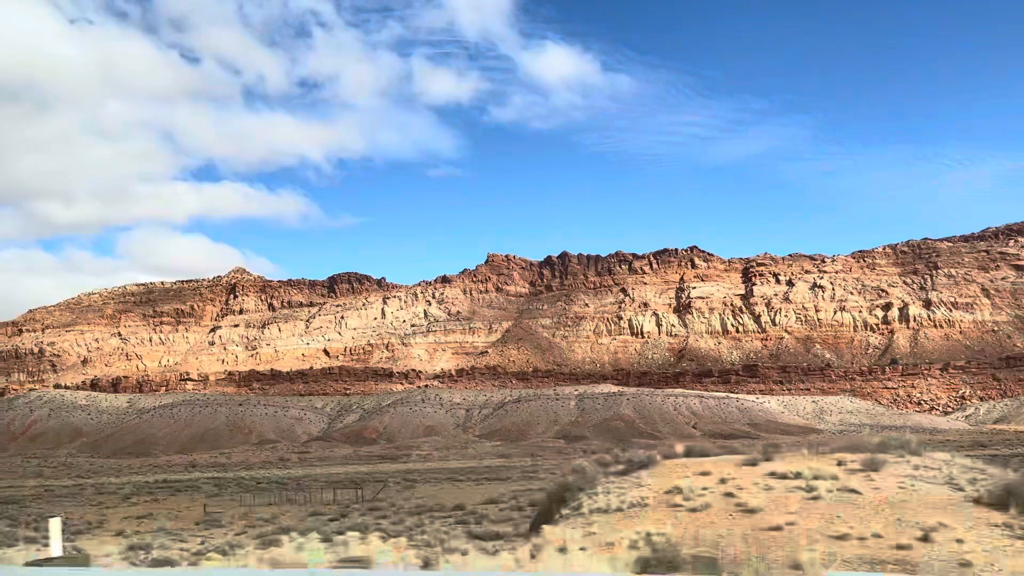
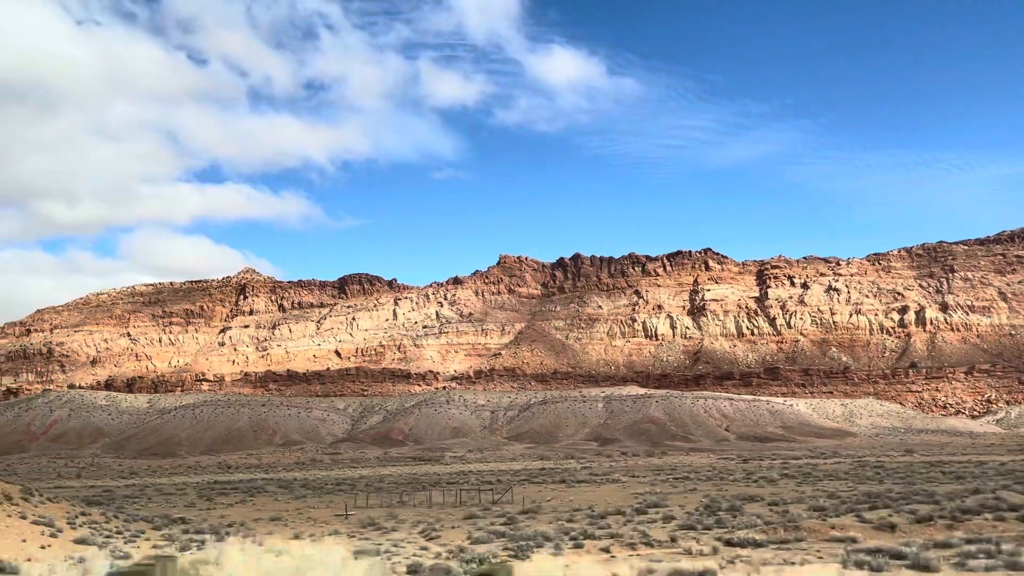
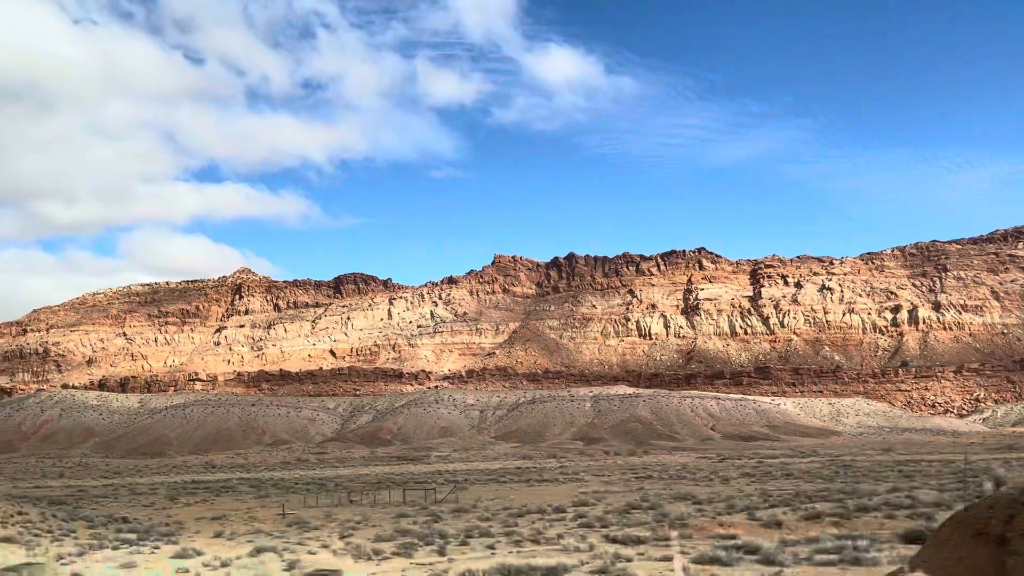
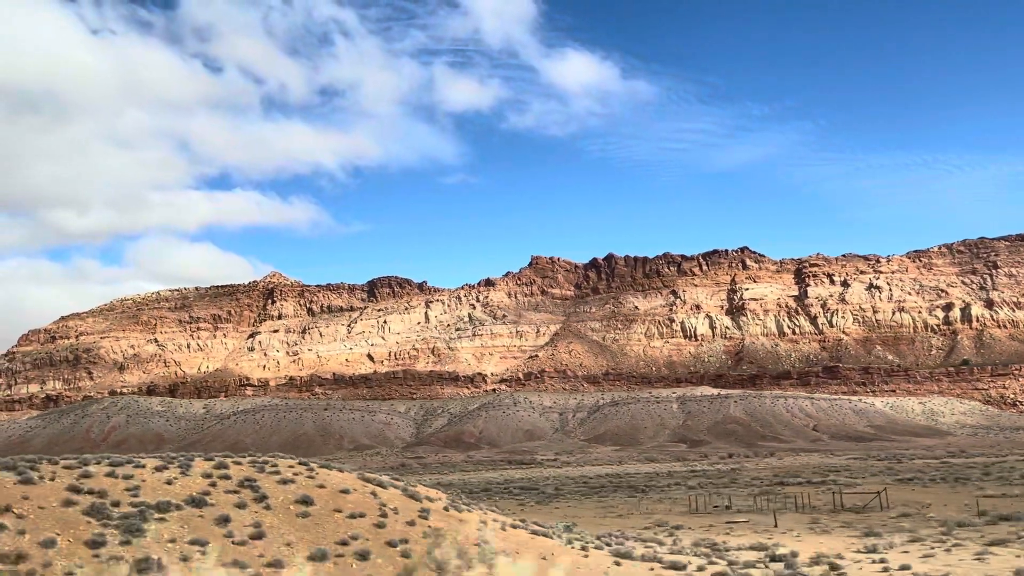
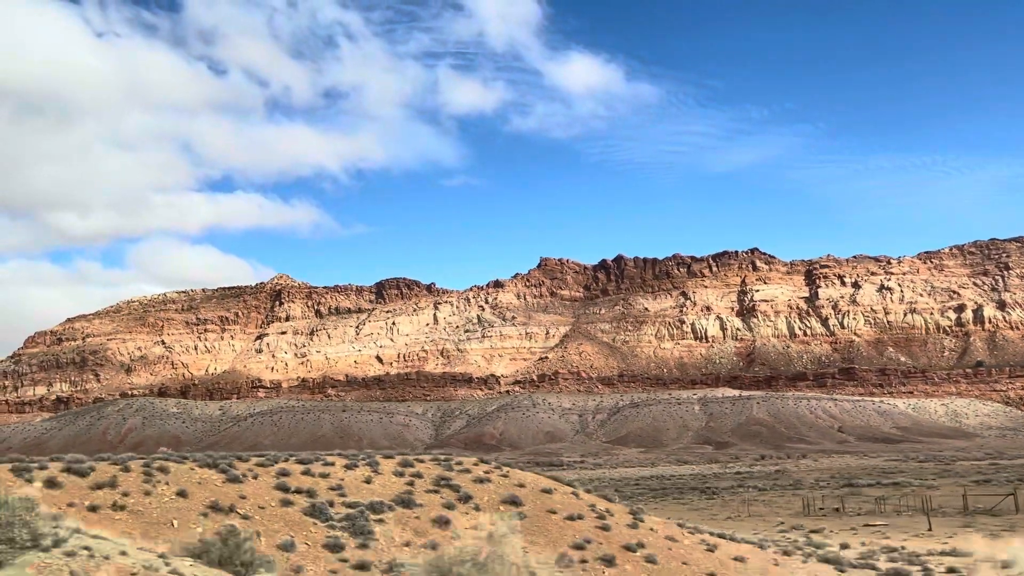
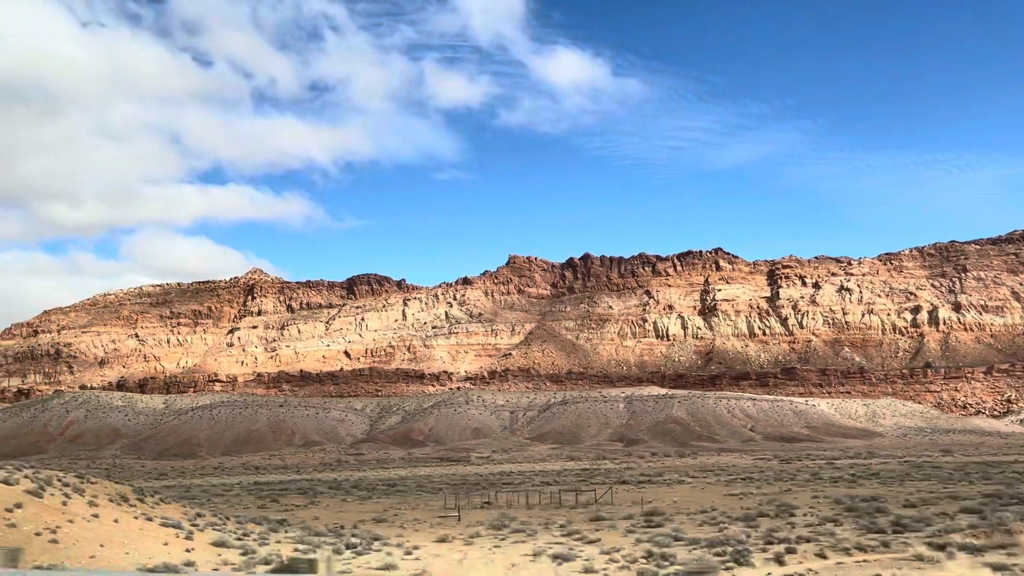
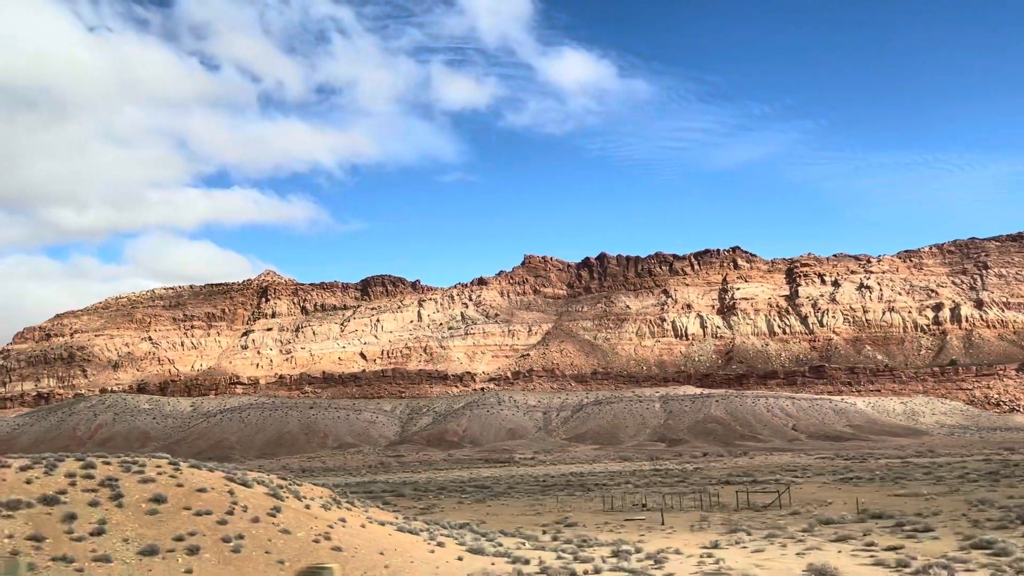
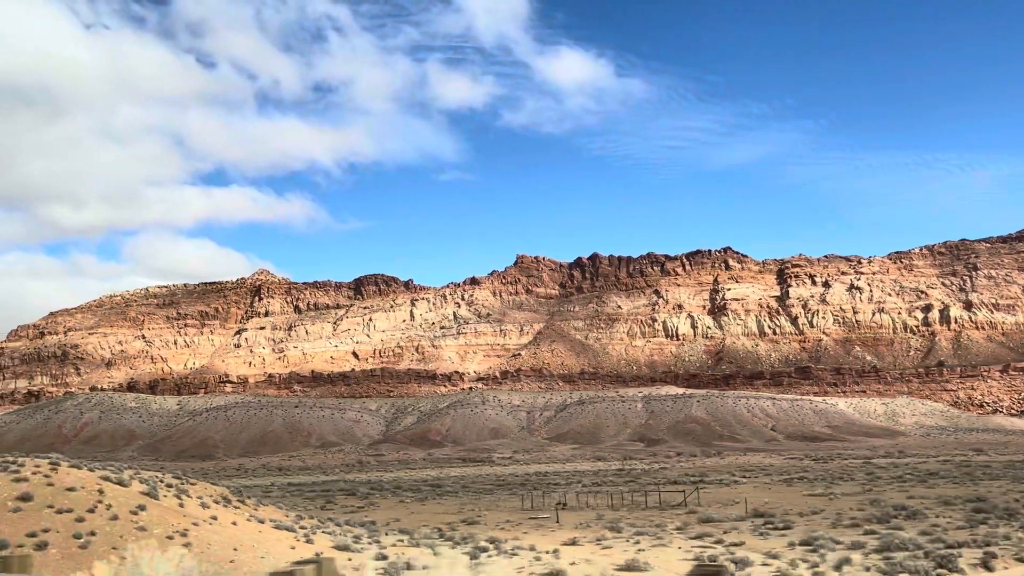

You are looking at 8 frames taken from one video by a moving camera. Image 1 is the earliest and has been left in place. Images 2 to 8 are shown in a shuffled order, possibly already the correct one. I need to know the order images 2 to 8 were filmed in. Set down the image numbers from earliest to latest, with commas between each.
3, 2, 6, 8, 7, 4, 5
